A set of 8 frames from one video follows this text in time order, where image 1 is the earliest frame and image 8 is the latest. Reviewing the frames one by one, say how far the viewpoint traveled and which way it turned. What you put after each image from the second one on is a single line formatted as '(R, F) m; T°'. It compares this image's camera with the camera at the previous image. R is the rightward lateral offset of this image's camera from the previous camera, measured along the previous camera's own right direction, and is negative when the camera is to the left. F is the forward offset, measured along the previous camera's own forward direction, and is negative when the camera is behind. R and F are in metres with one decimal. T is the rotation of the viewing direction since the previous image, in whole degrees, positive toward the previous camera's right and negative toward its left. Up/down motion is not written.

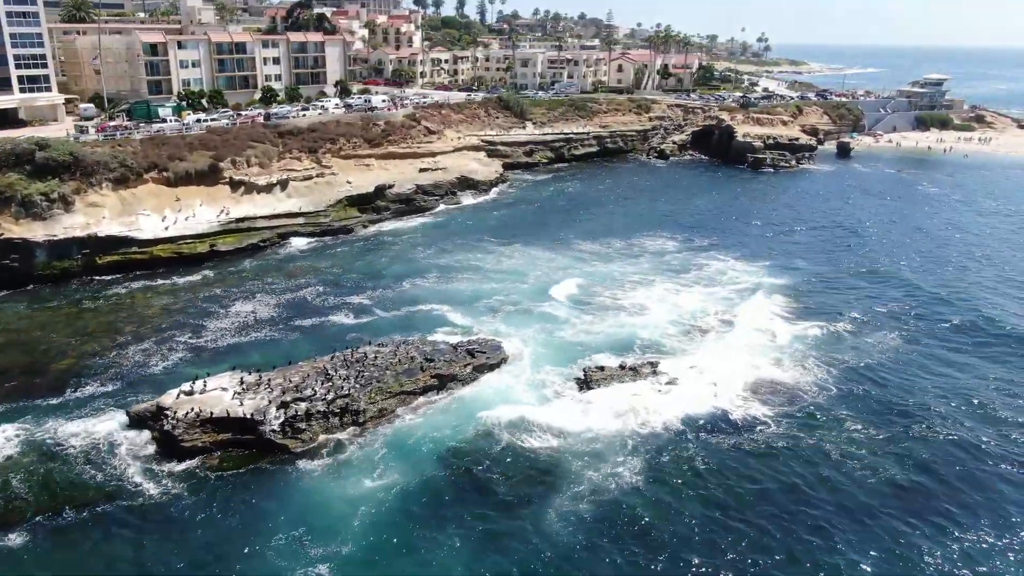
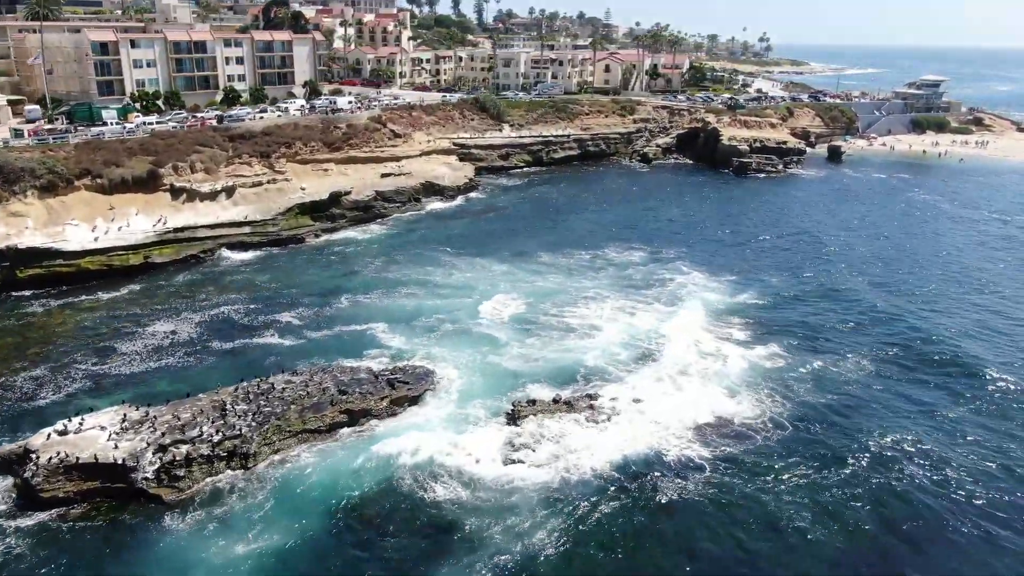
(+3.2, +3.2) m; 0°
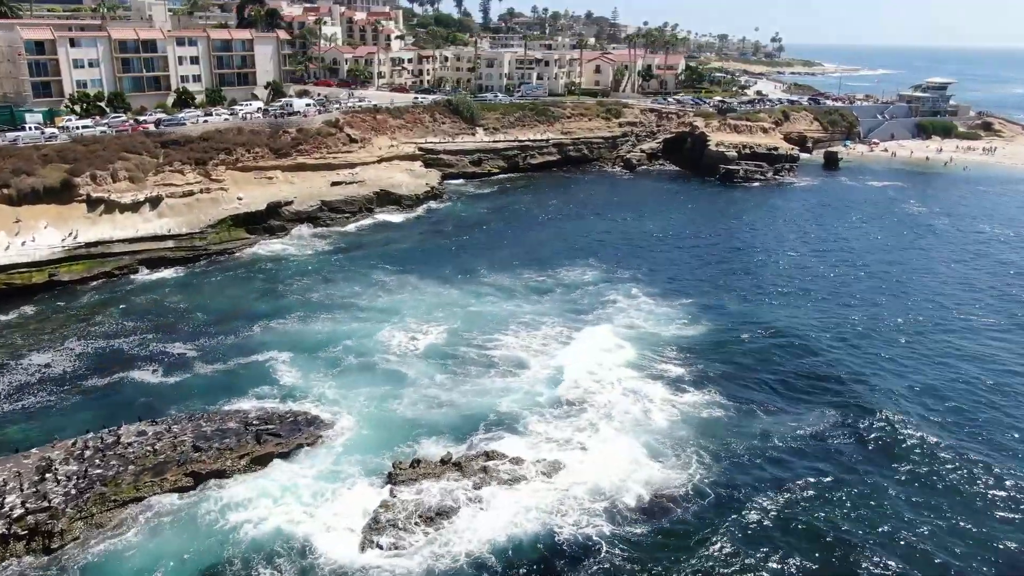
(+4.5, +4.5) m; -1°
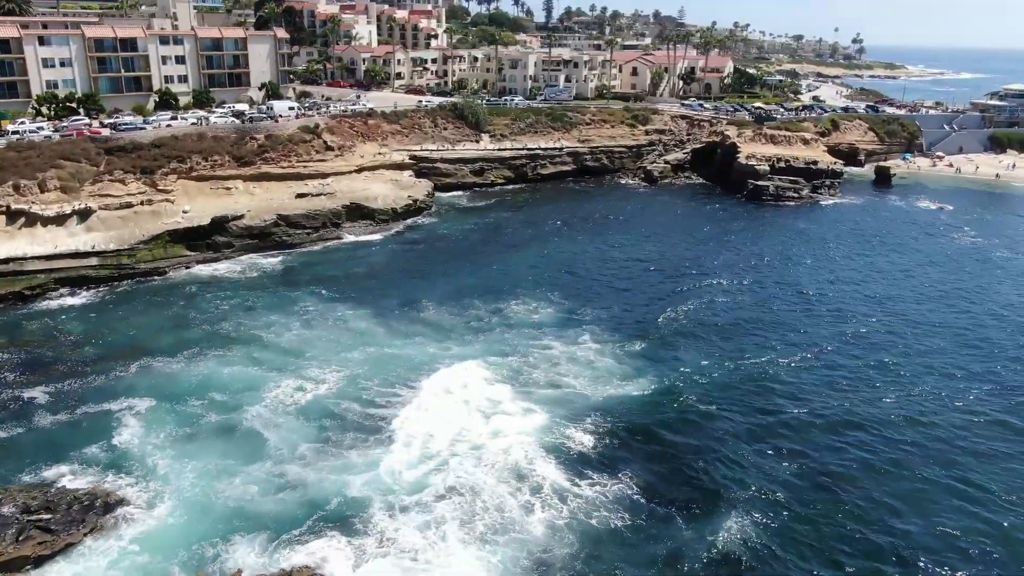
(+6.8, +6.6) m; -5°
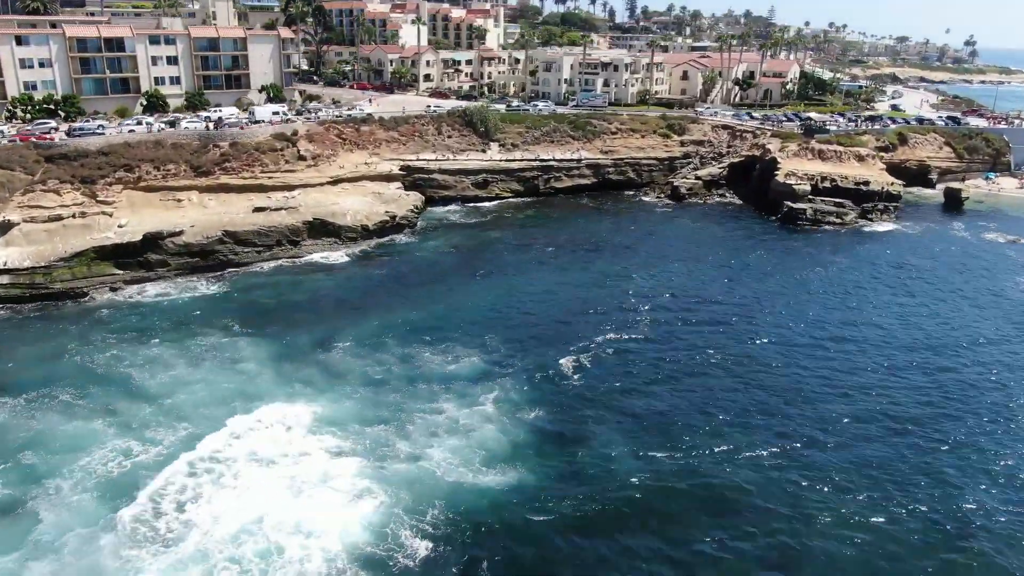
(+7.8, +6.8) m; -7°
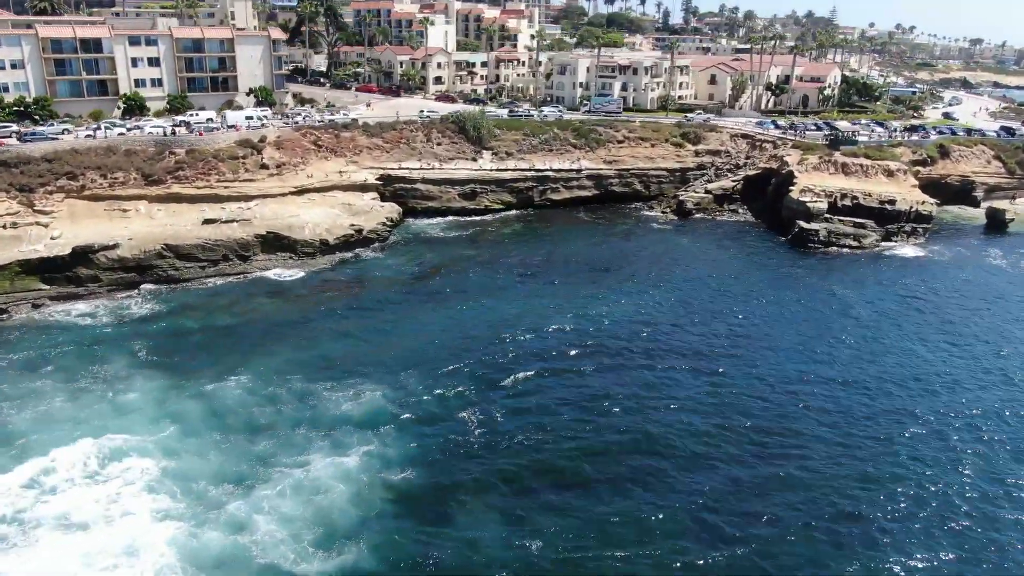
(+6.0, +4.7) m; -4°
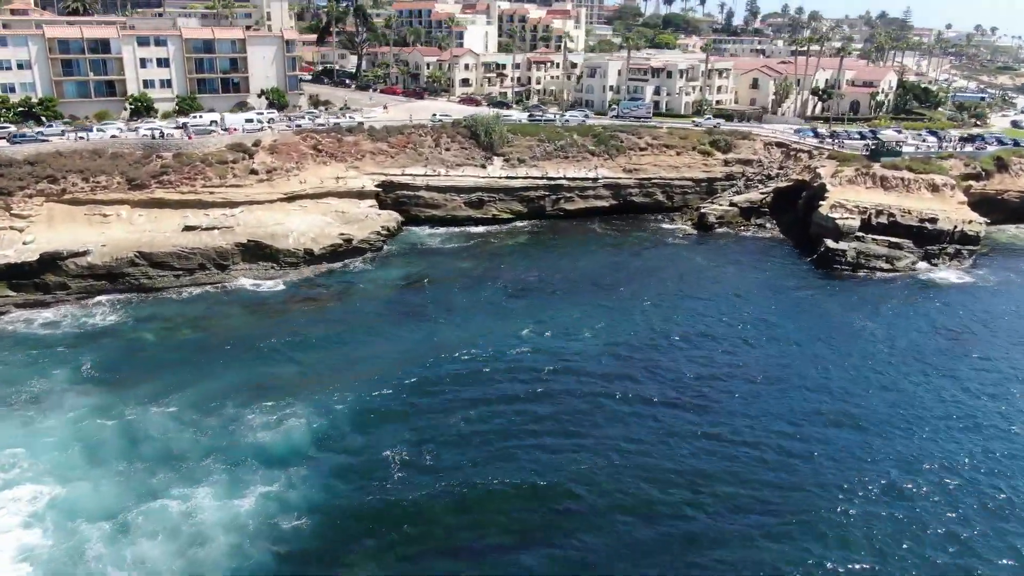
(+4.4, +3.4) m; -5°
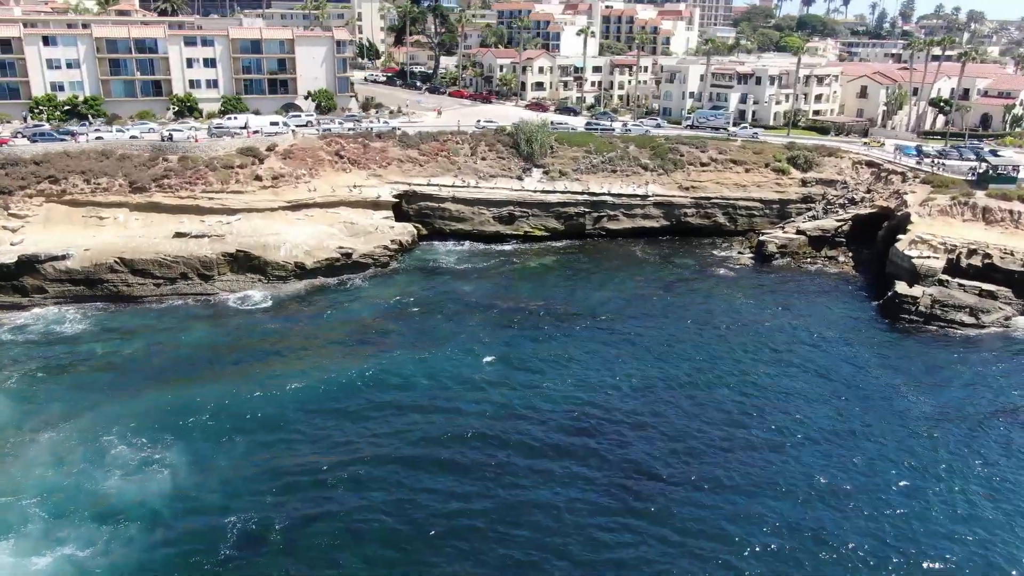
(+7.6, +5.8) m; -10°
